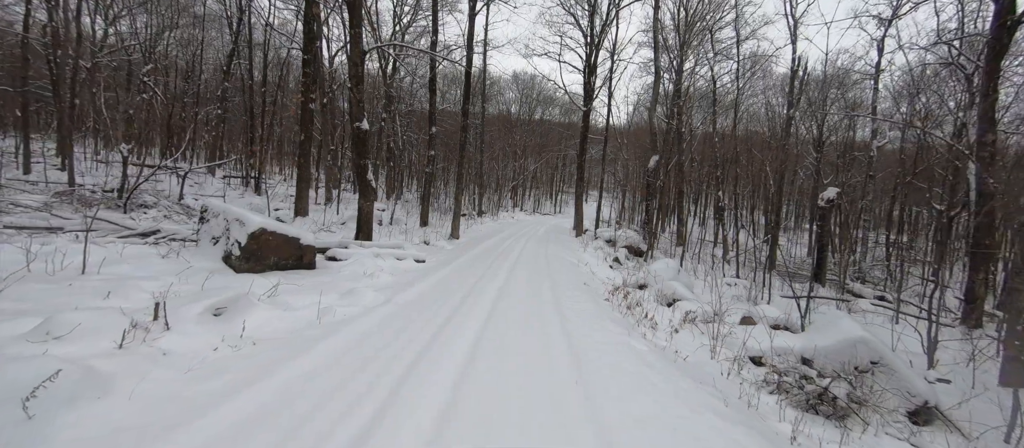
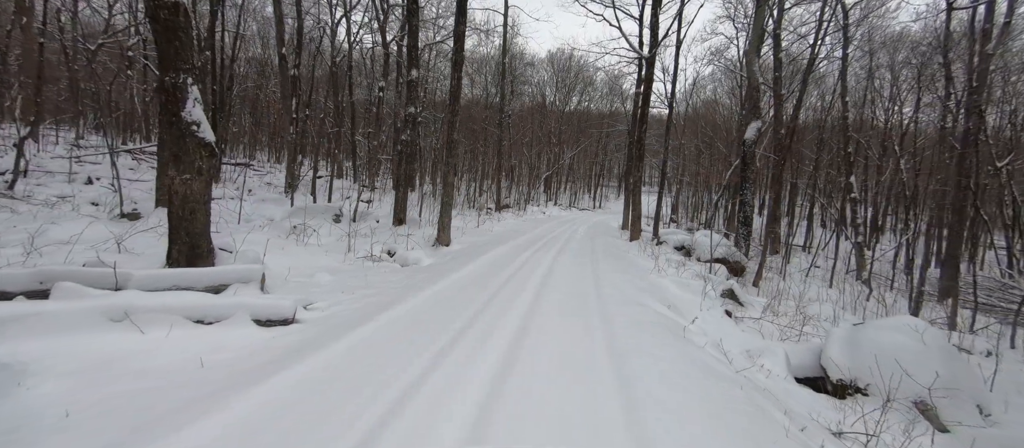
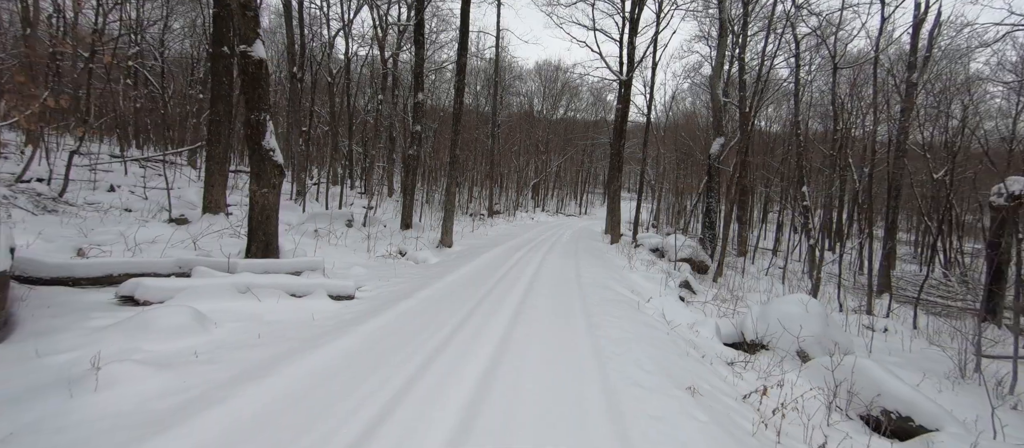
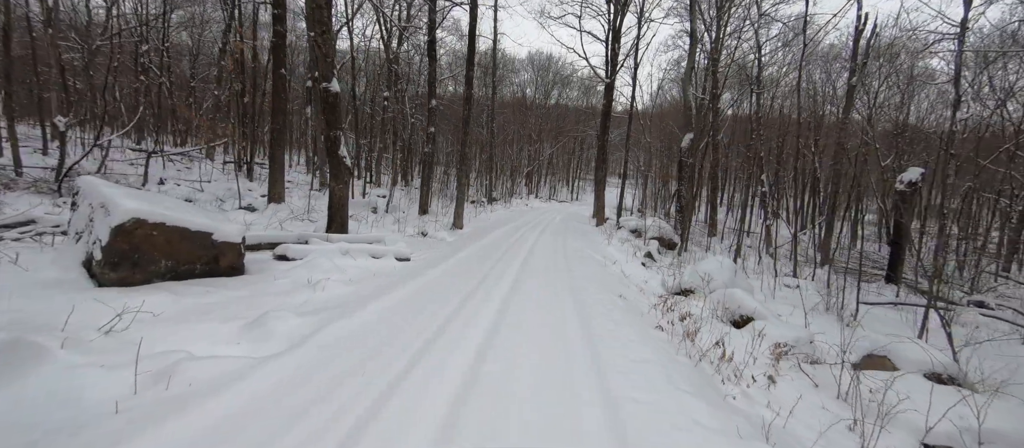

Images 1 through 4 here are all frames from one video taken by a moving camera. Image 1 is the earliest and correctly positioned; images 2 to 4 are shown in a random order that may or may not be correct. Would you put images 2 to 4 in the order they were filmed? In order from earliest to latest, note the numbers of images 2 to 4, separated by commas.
4, 3, 2
